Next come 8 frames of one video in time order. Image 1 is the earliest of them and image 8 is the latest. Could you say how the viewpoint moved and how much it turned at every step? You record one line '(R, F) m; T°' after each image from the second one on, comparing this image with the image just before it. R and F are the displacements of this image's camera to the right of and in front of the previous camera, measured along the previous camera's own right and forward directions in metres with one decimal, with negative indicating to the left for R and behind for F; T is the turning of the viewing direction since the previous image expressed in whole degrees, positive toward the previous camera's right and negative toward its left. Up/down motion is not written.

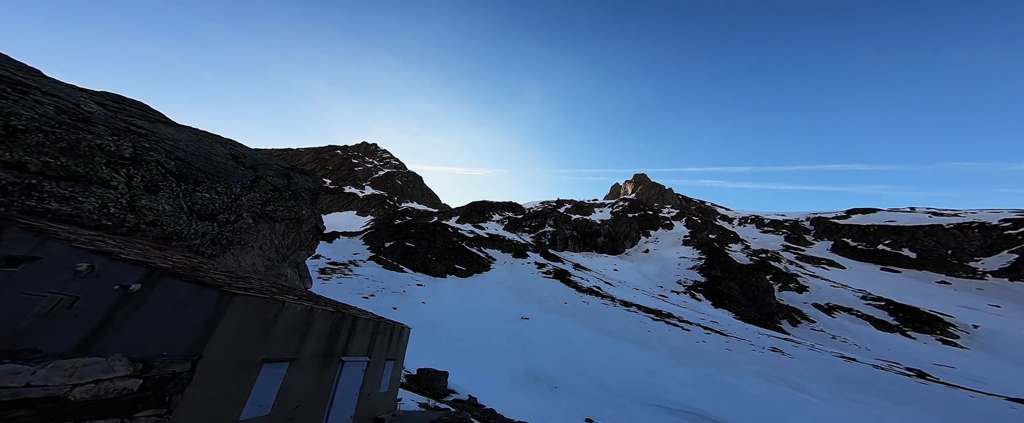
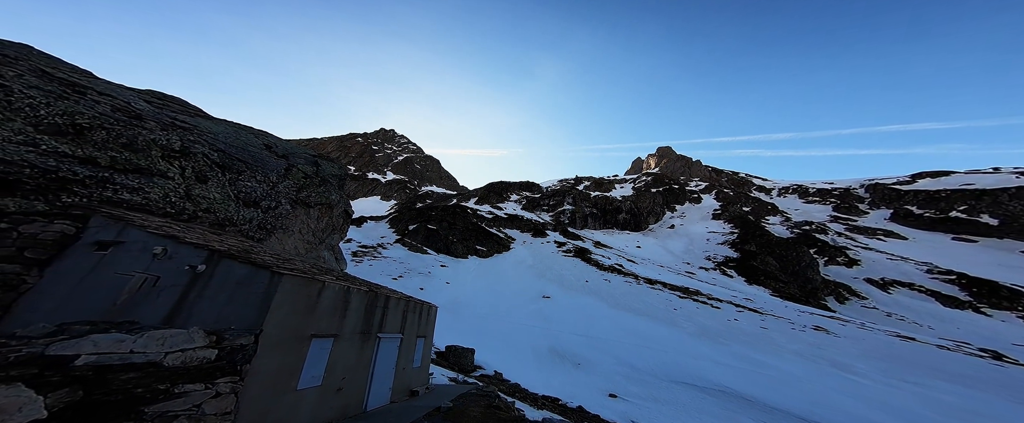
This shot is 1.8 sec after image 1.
(-0.1, 0.0) m; -3°
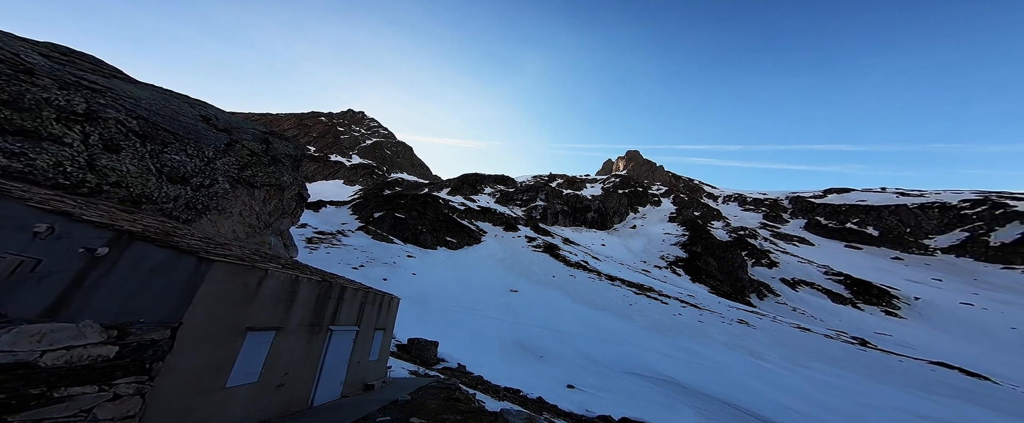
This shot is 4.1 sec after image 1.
(+0.1, +0.1) m; +5°
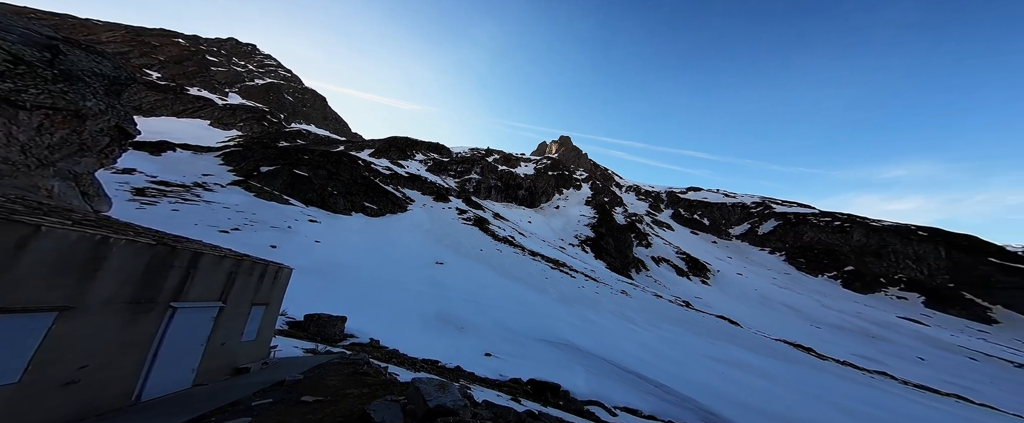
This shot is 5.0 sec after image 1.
(+0.3, +0.2) m; +13°
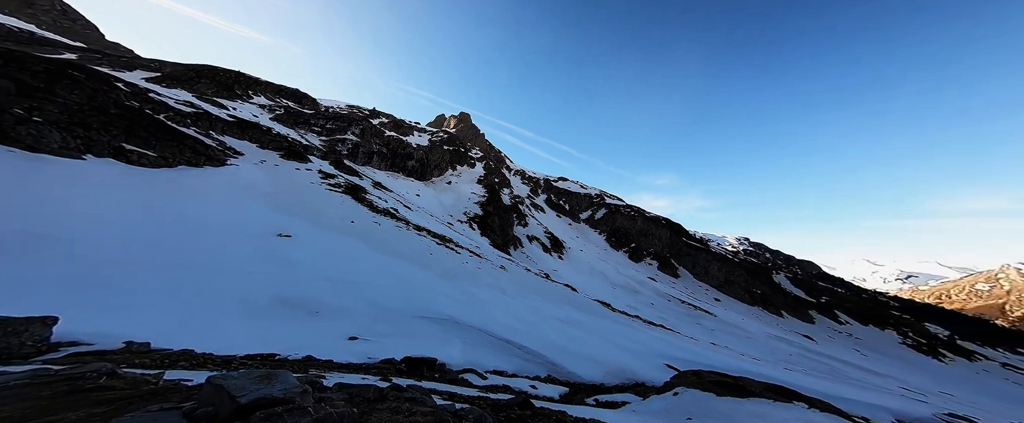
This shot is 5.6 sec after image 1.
(+1.4, +0.7) m; +20°
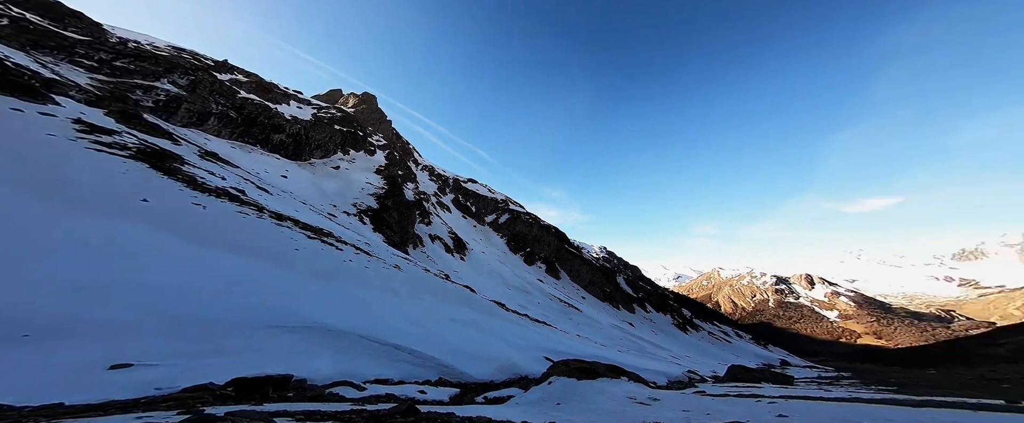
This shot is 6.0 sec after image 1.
(+3.7, +1.2) m; +17°
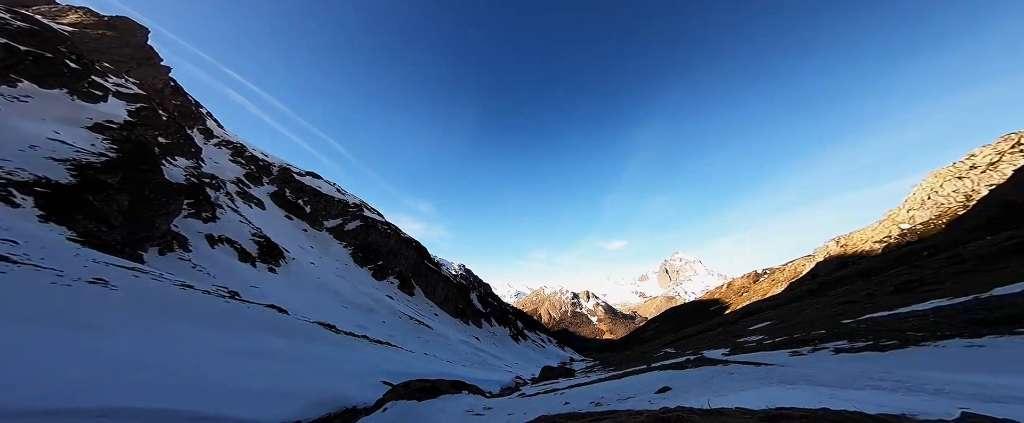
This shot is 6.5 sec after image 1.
(-17.7, +3.5) m; +32°
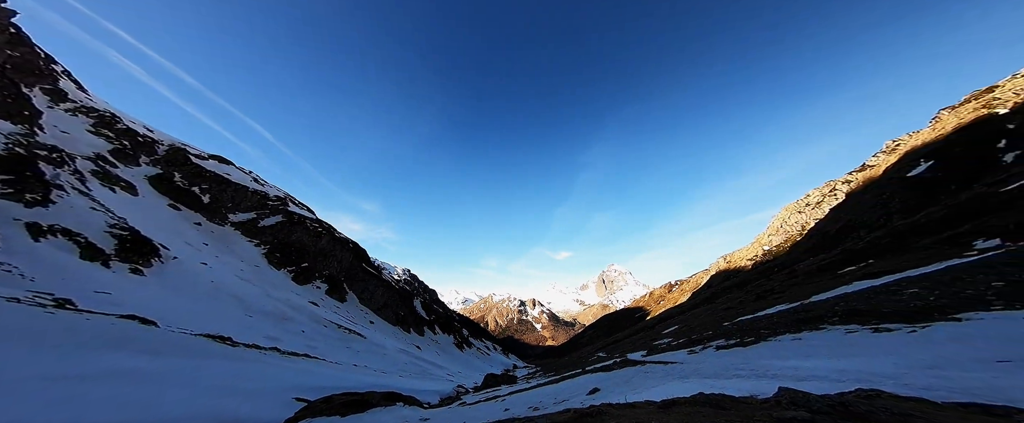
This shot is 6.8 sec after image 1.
(-3.4, -0.4) m; +10°
